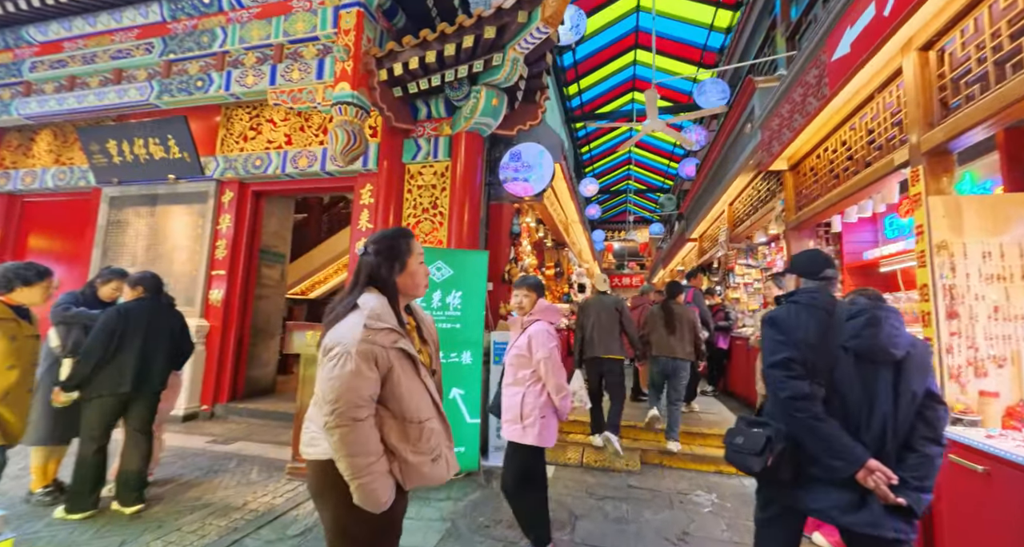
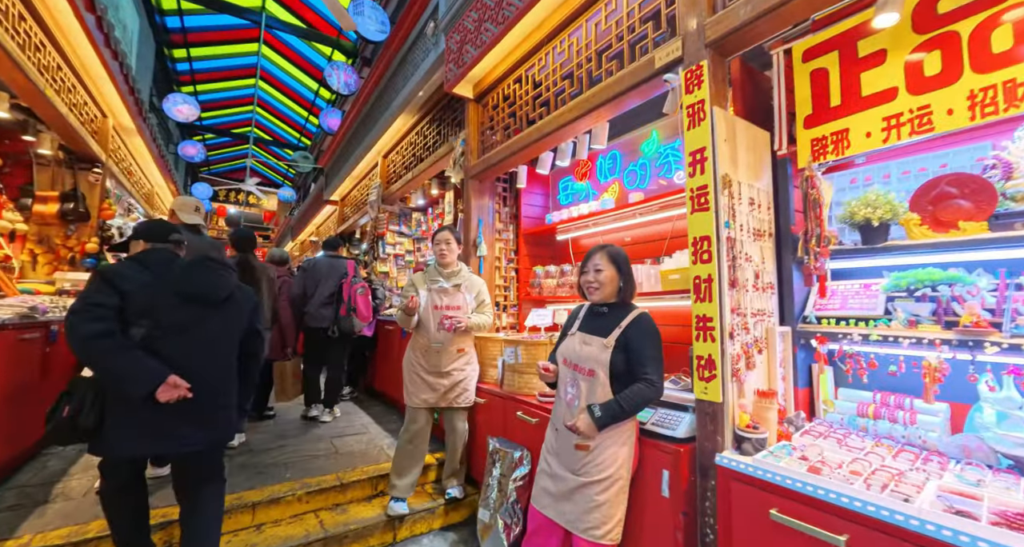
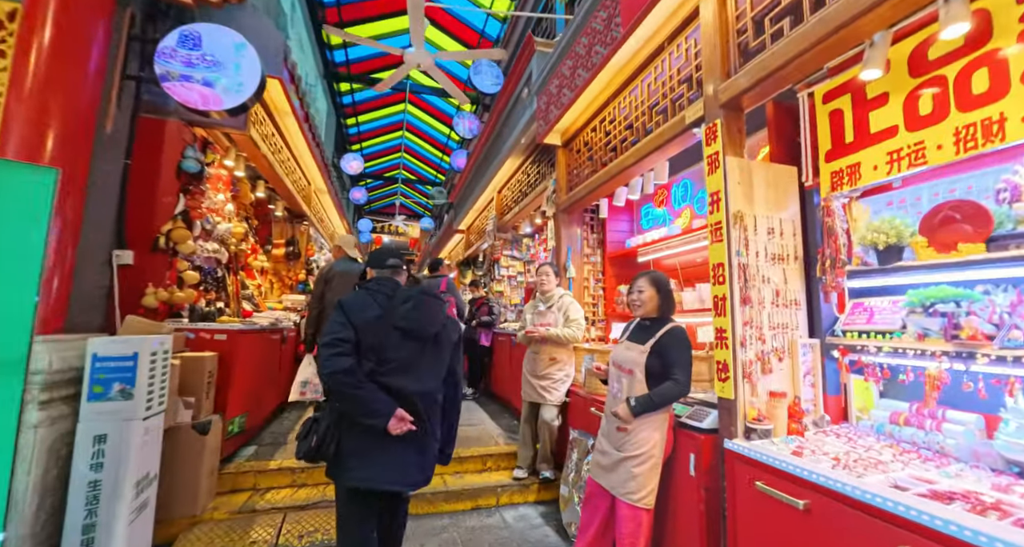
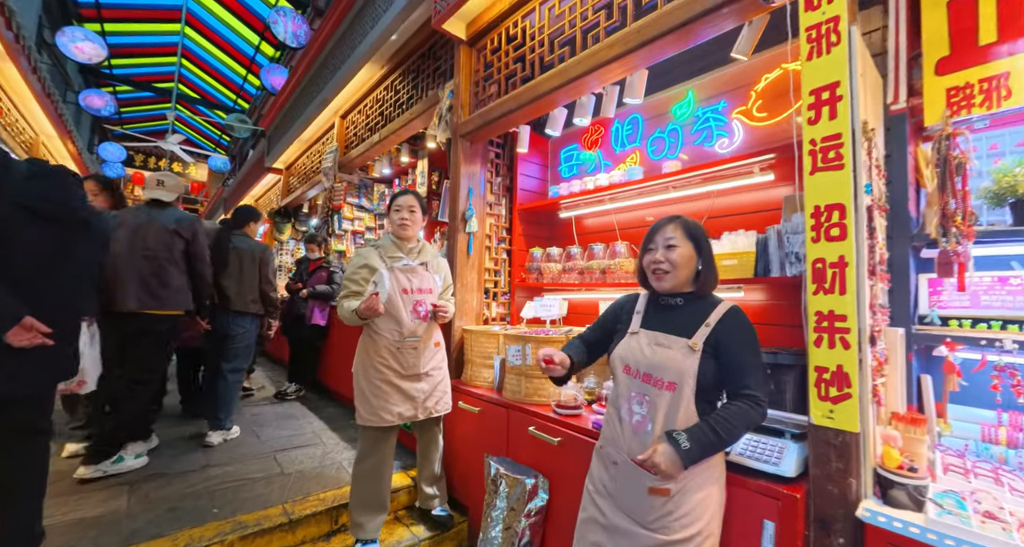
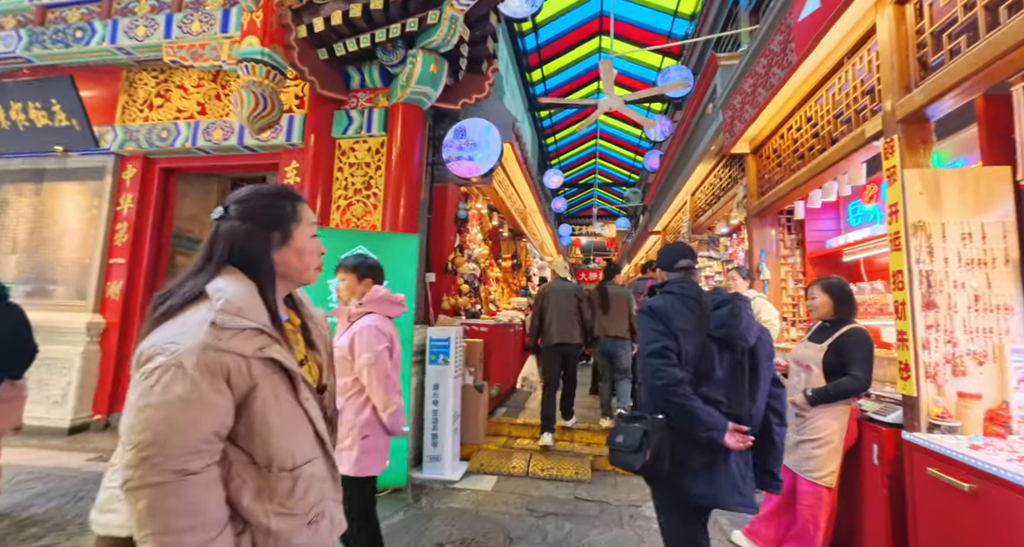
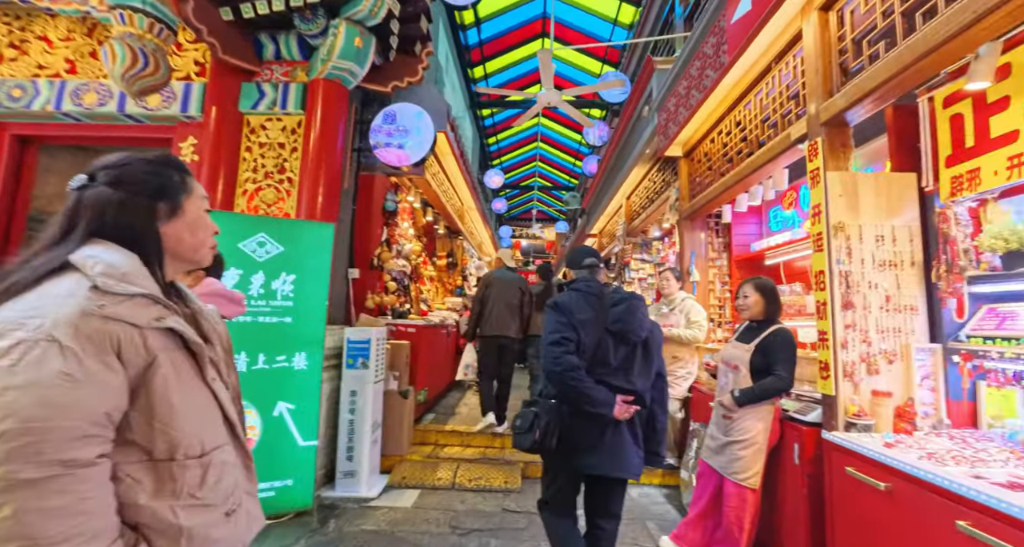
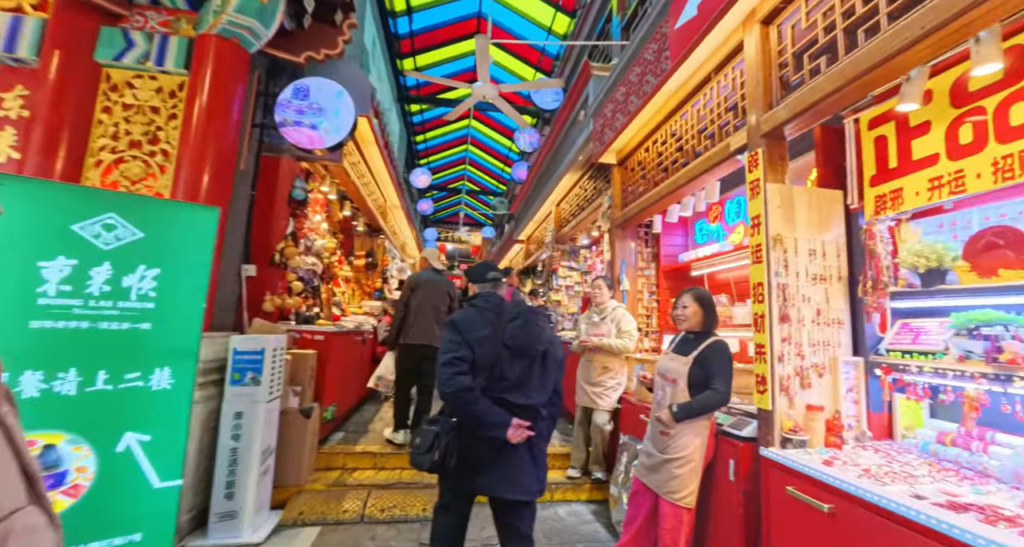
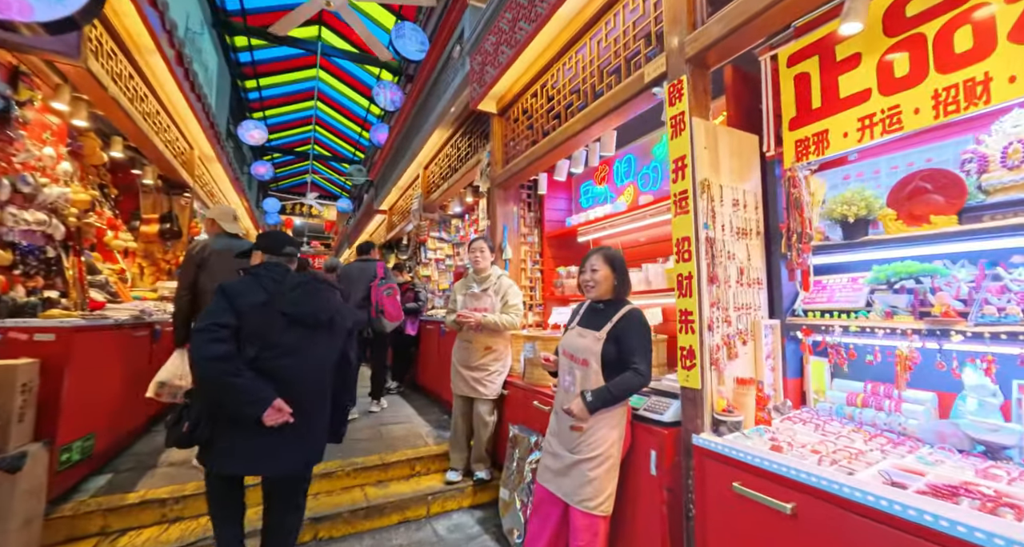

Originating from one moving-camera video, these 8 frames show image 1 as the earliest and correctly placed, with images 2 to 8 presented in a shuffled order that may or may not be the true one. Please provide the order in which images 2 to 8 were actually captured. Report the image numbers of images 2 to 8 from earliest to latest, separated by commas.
5, 6, 7, 3, 8, 2, 4
